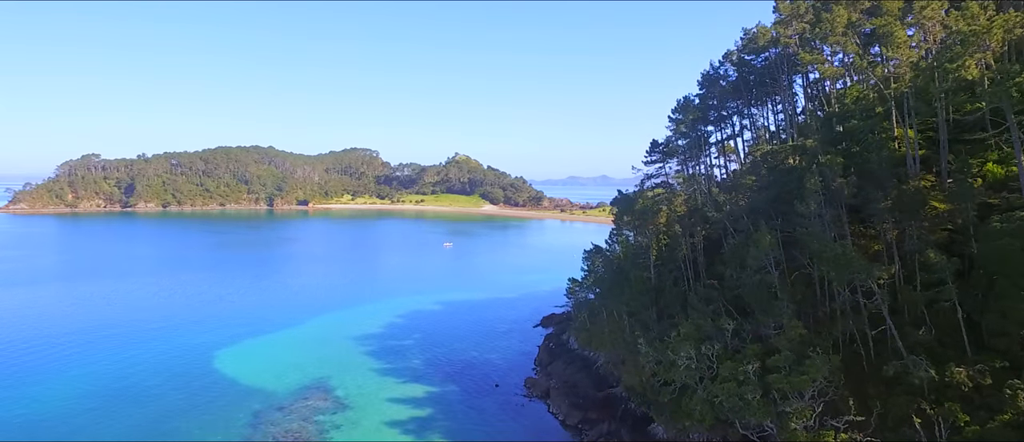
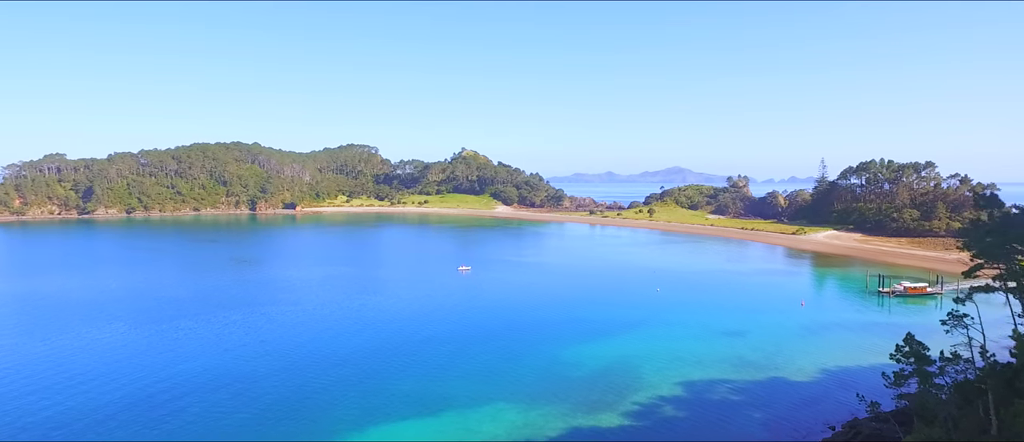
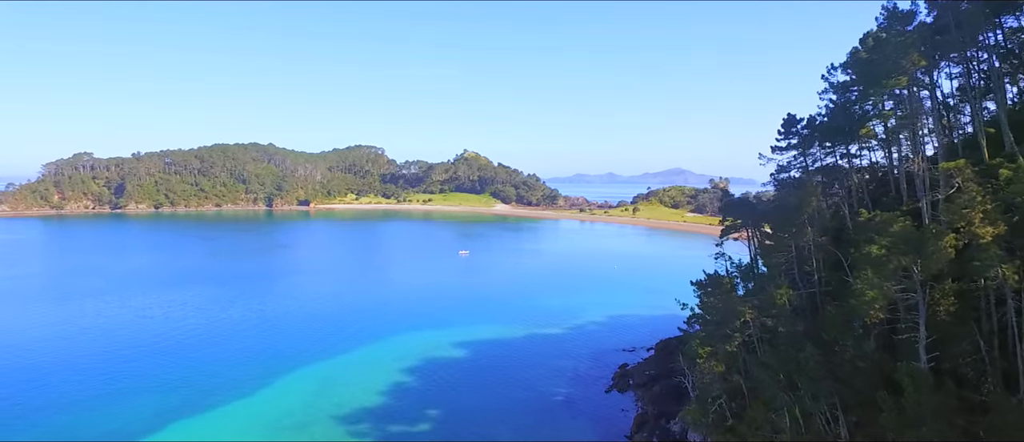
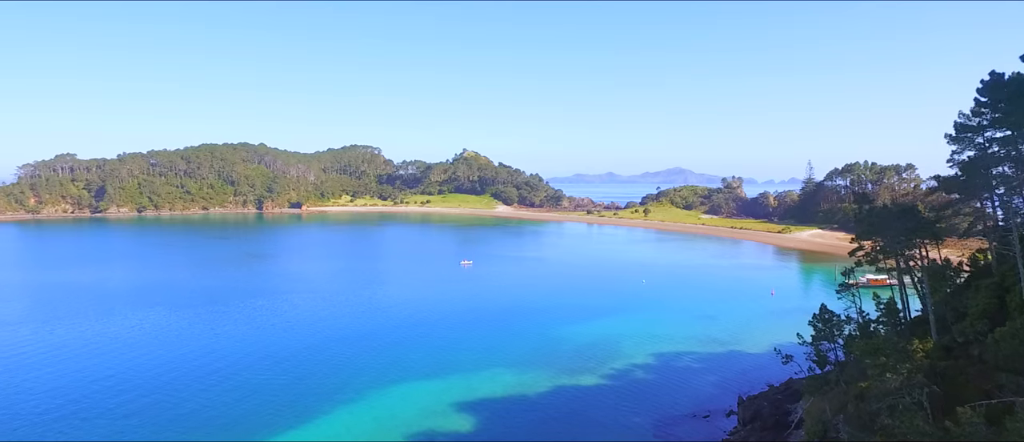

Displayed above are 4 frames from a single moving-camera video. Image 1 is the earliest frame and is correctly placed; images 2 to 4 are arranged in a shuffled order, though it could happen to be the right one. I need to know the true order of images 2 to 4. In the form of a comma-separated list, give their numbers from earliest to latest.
3, 4, 2
